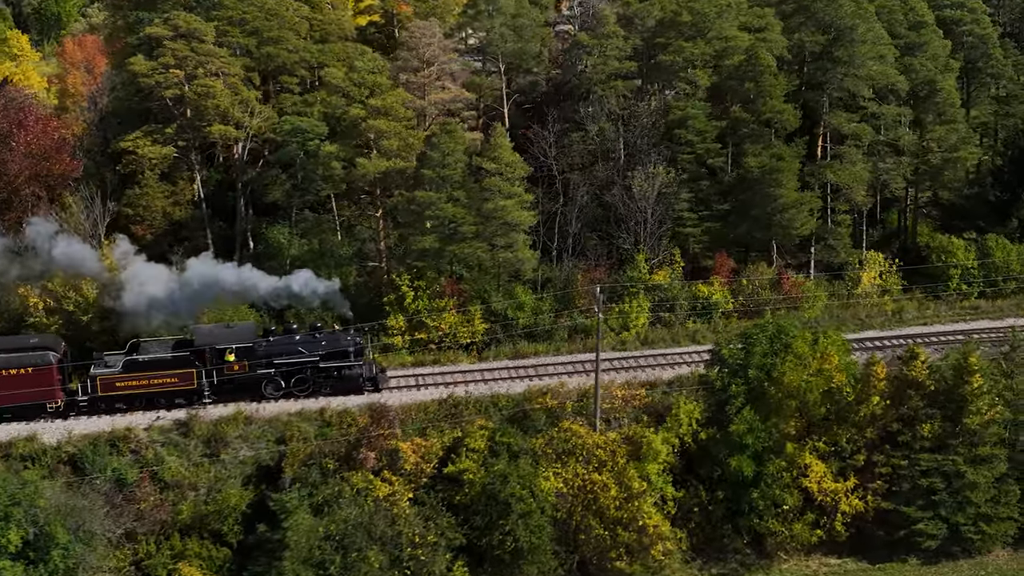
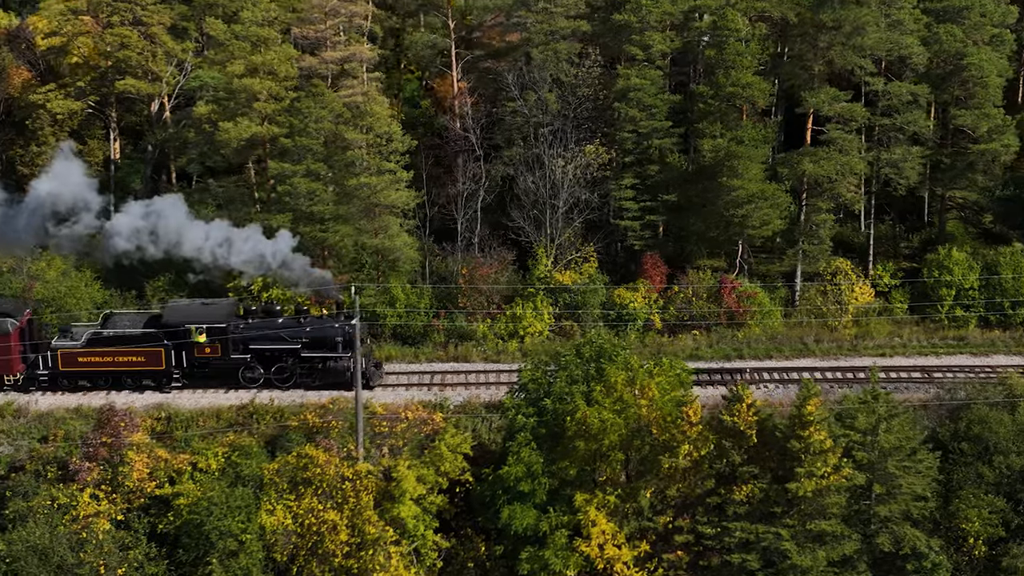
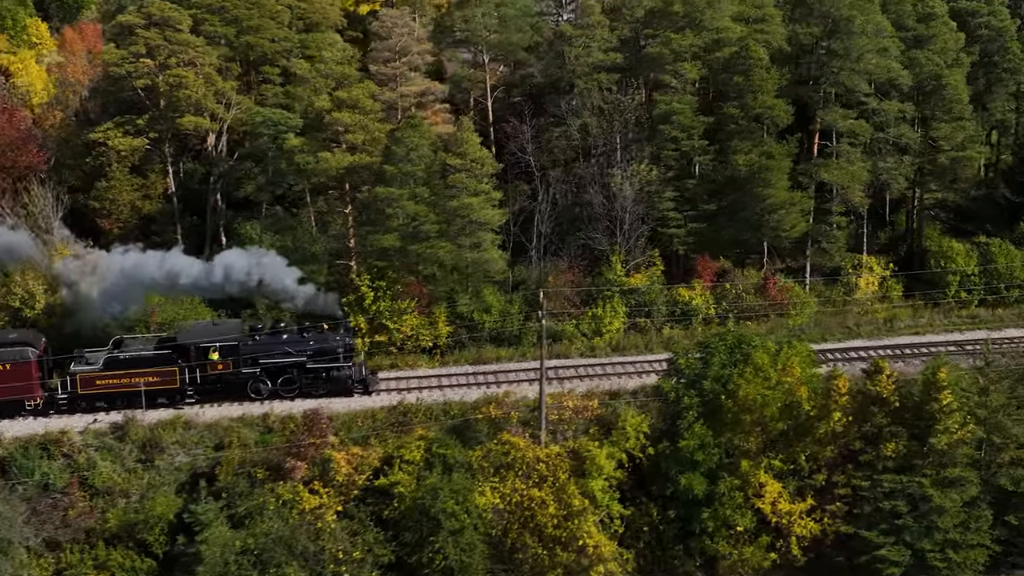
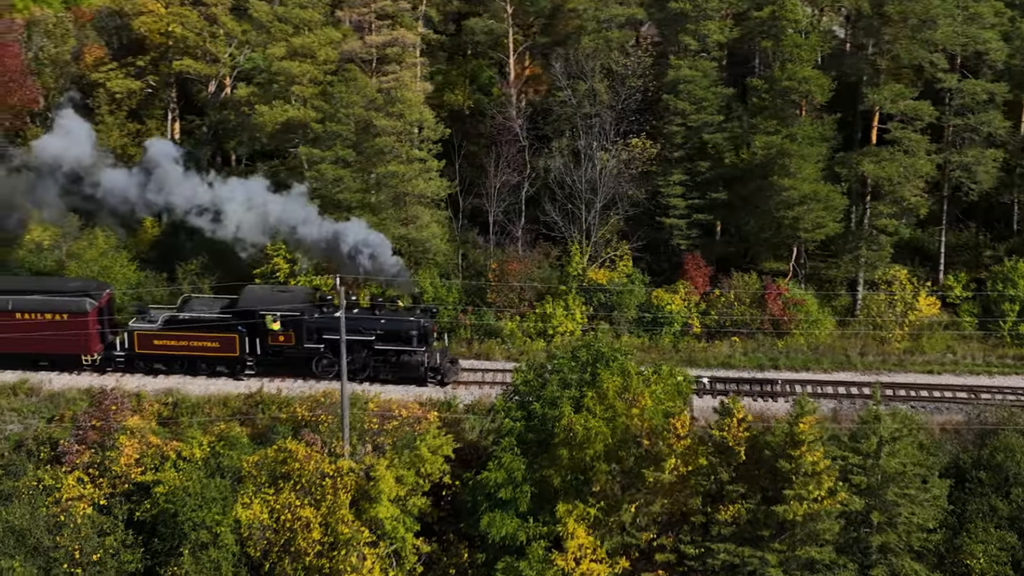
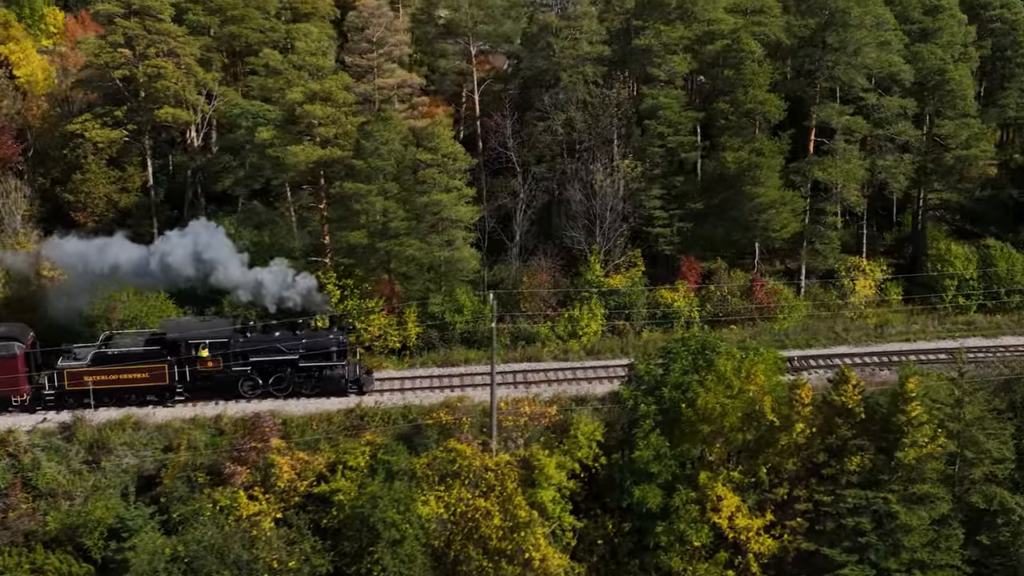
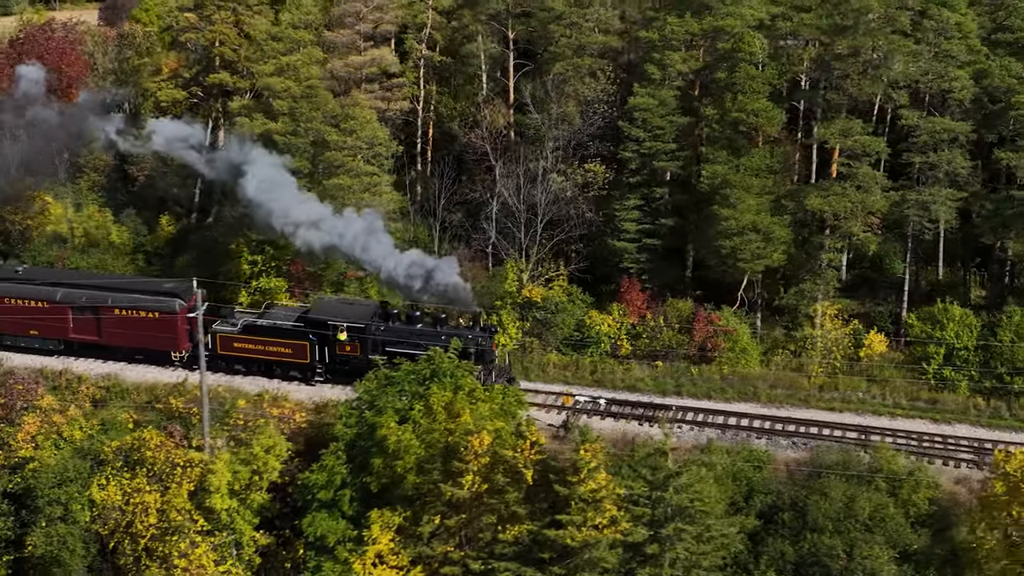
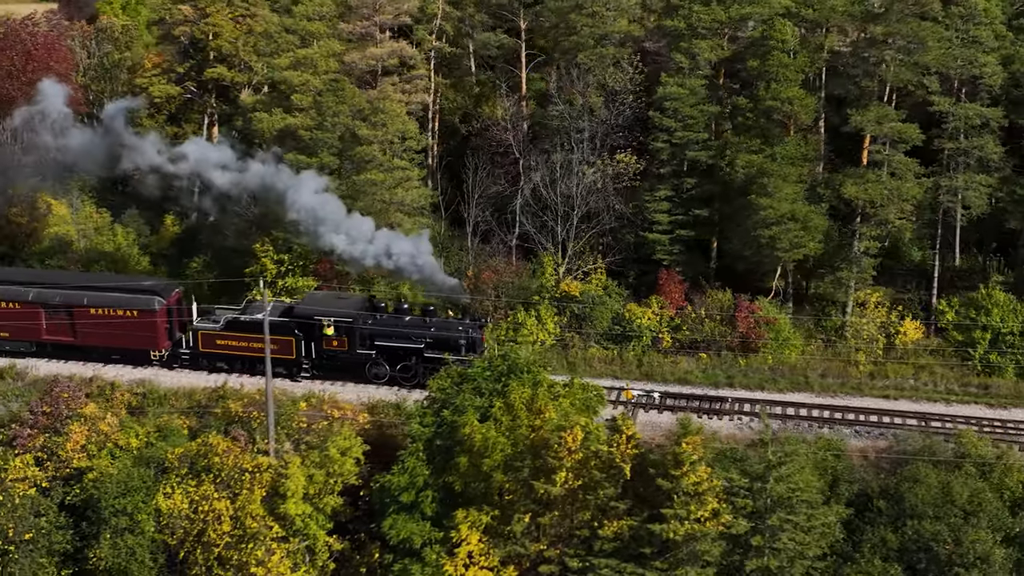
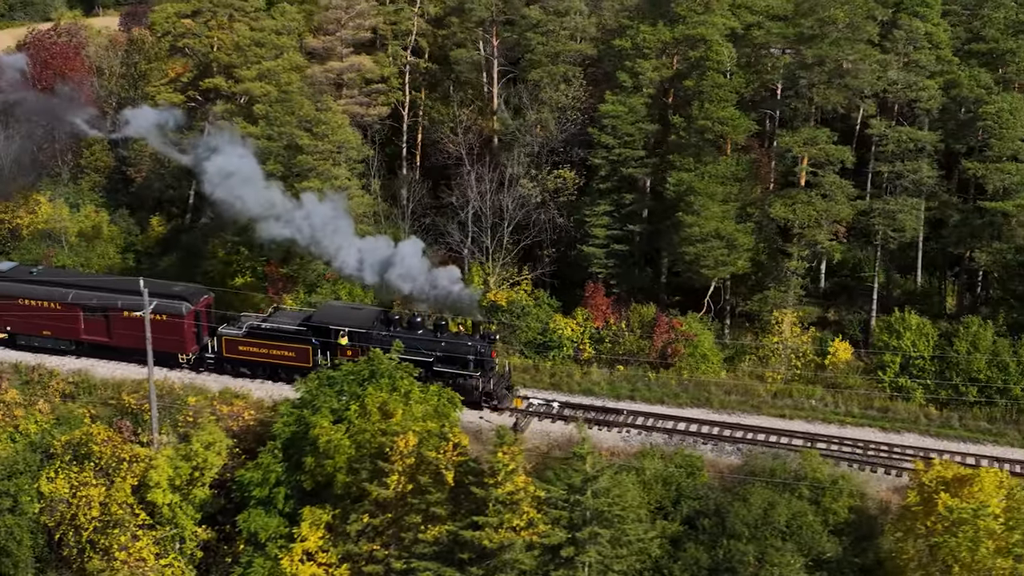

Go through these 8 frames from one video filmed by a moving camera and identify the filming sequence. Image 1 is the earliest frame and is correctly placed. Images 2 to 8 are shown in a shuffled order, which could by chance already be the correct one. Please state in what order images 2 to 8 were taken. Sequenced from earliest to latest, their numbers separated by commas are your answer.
3, 5, 2, 4, 7, 6, 8
